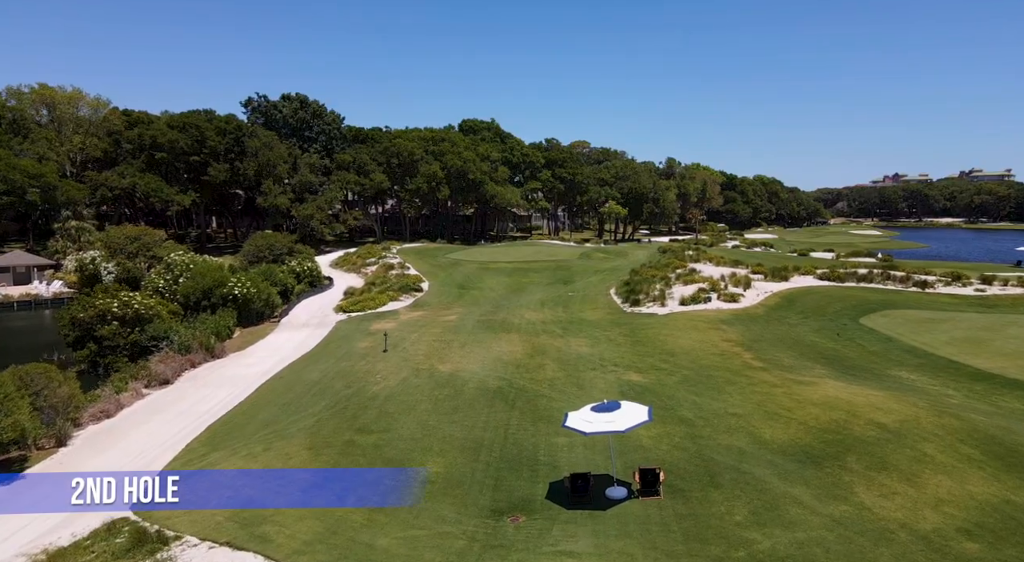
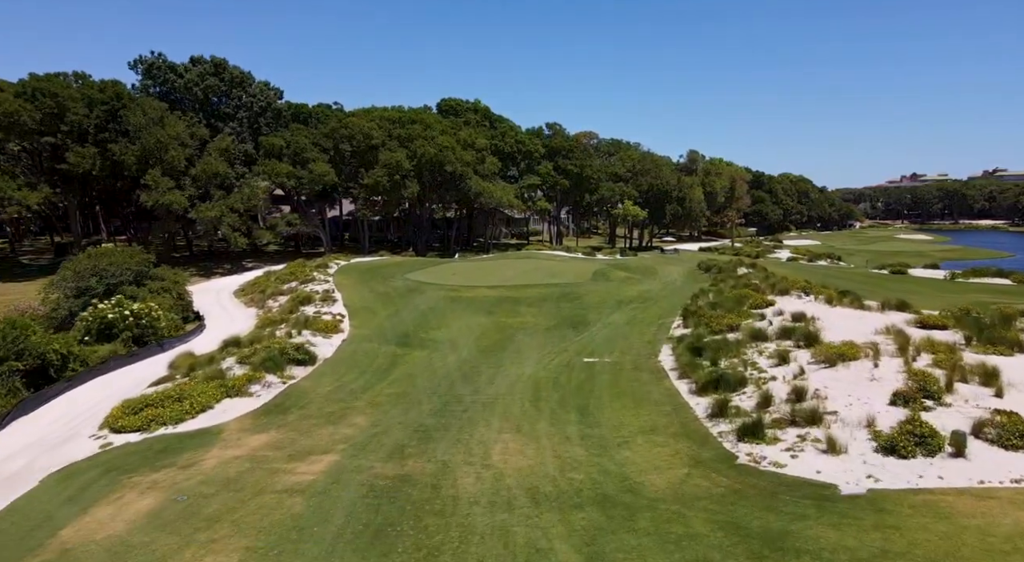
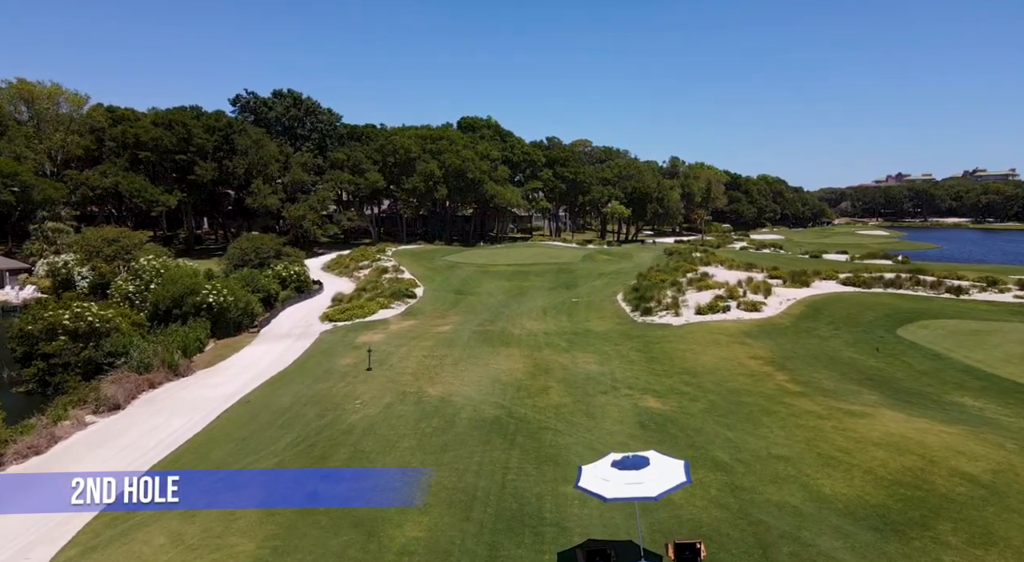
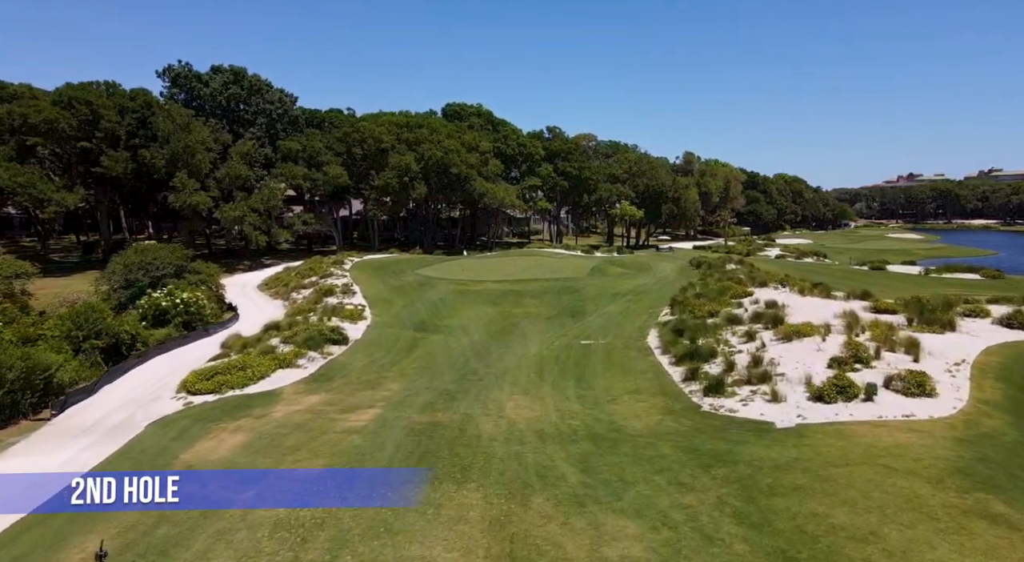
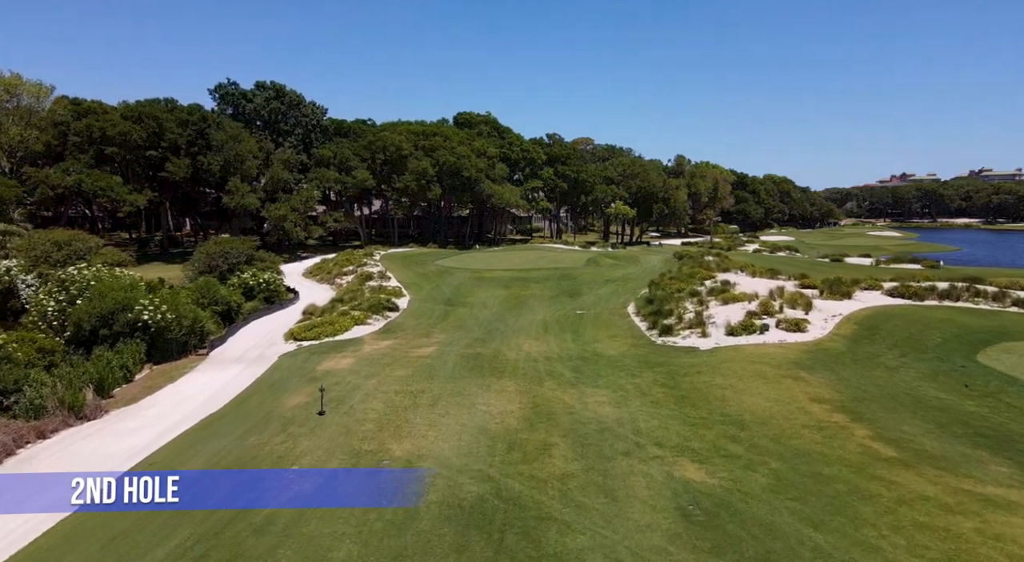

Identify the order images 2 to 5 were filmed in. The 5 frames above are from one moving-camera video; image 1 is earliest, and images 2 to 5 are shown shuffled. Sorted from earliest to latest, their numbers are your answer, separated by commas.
3, 5, 4, 2
